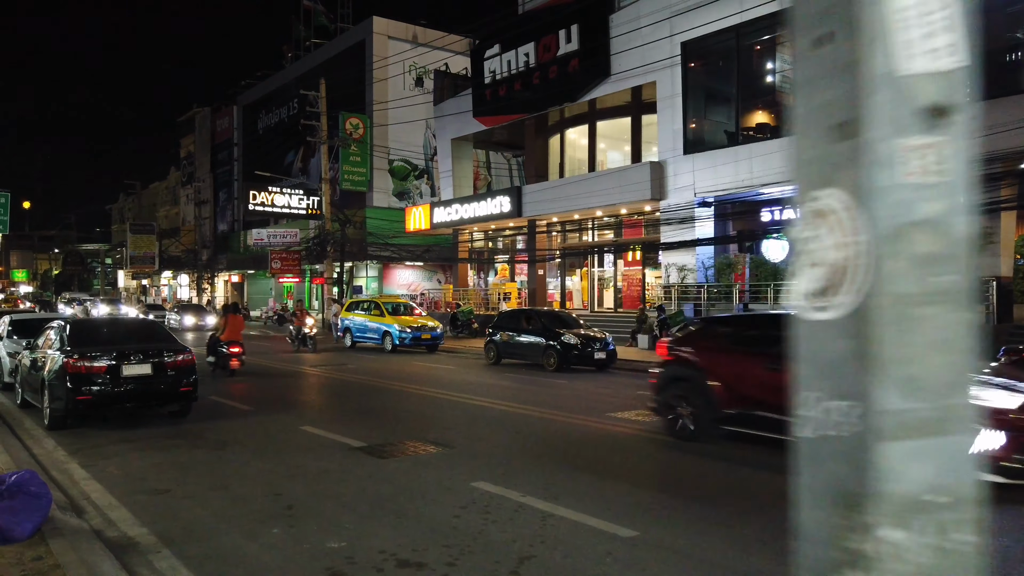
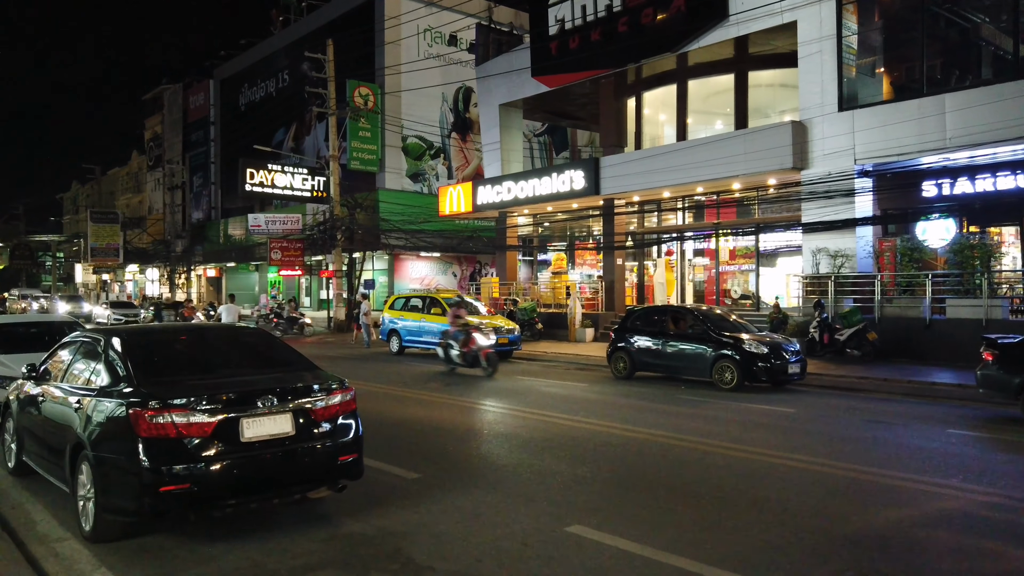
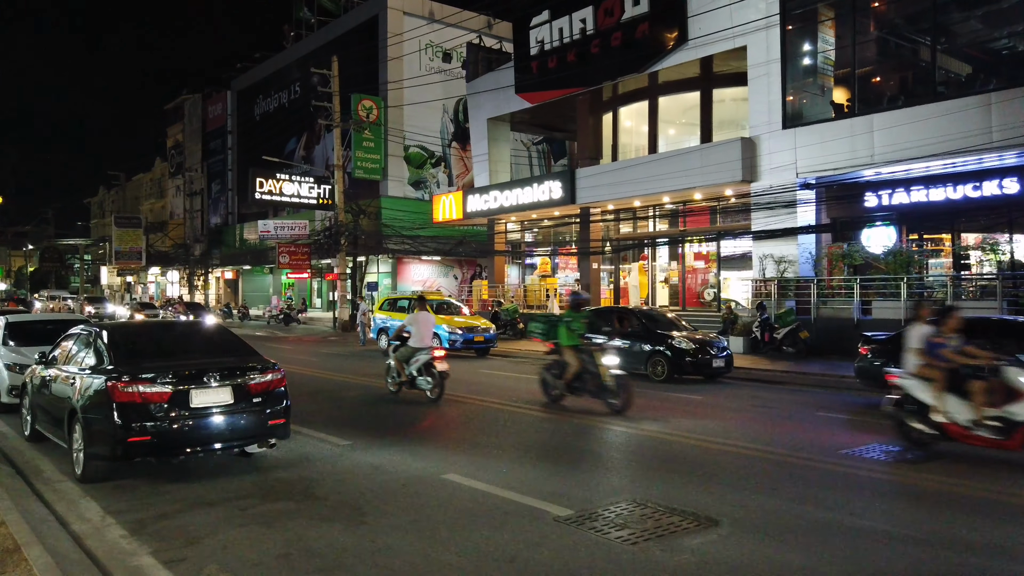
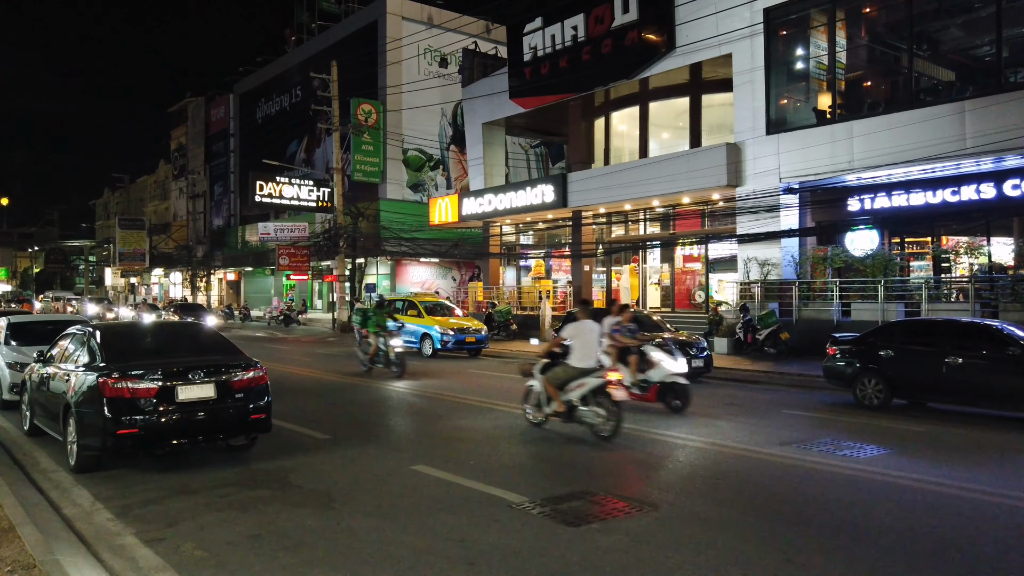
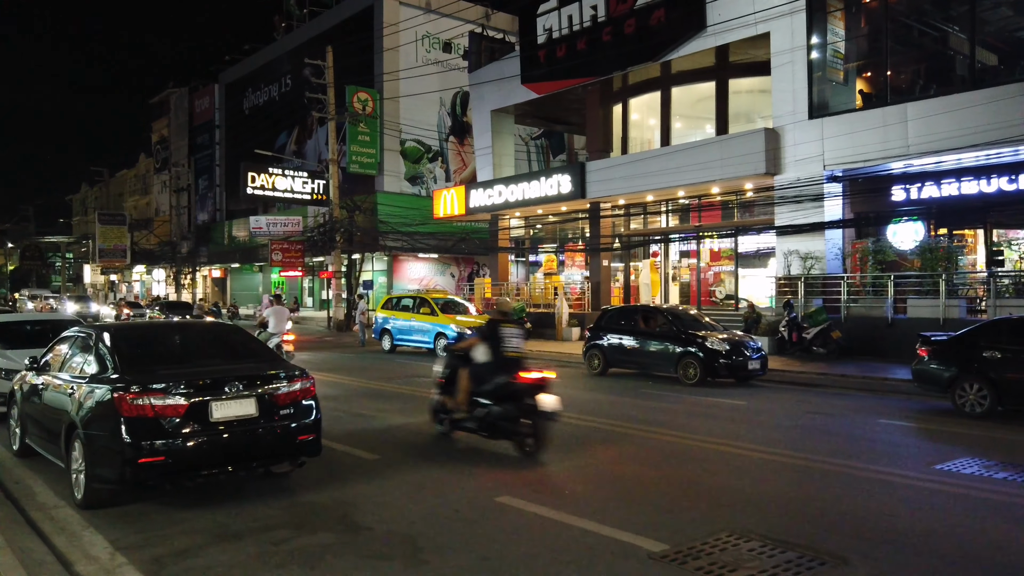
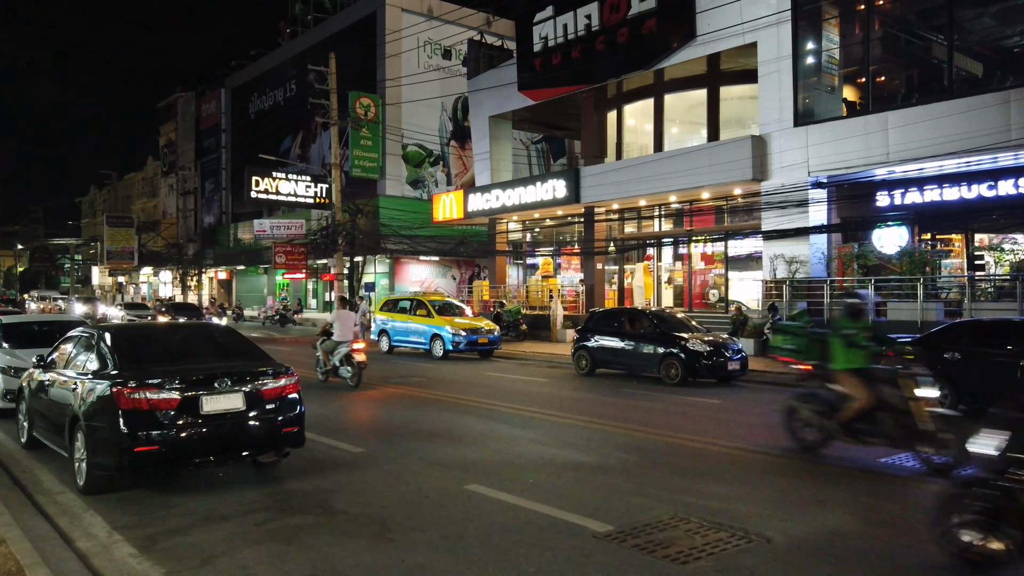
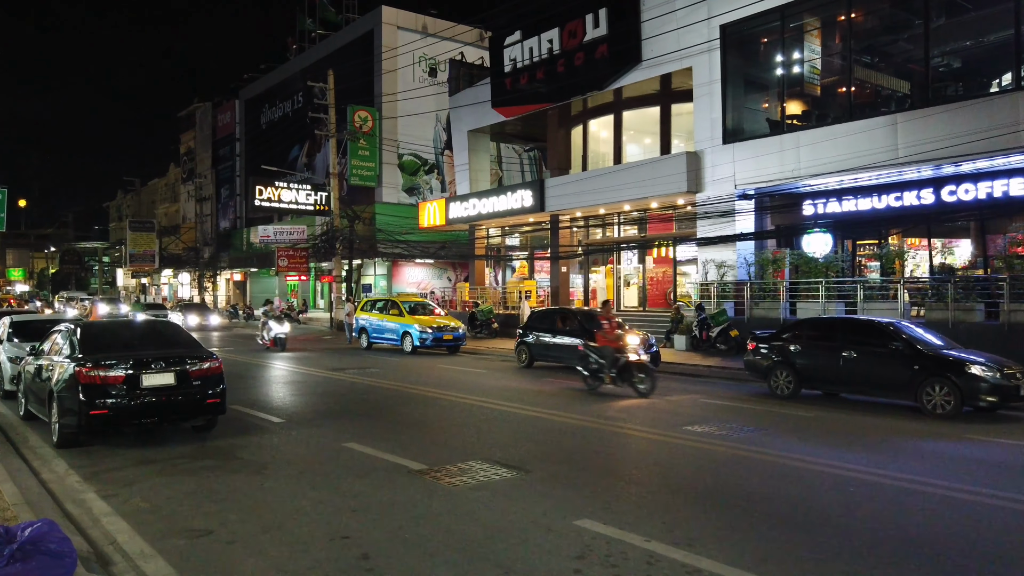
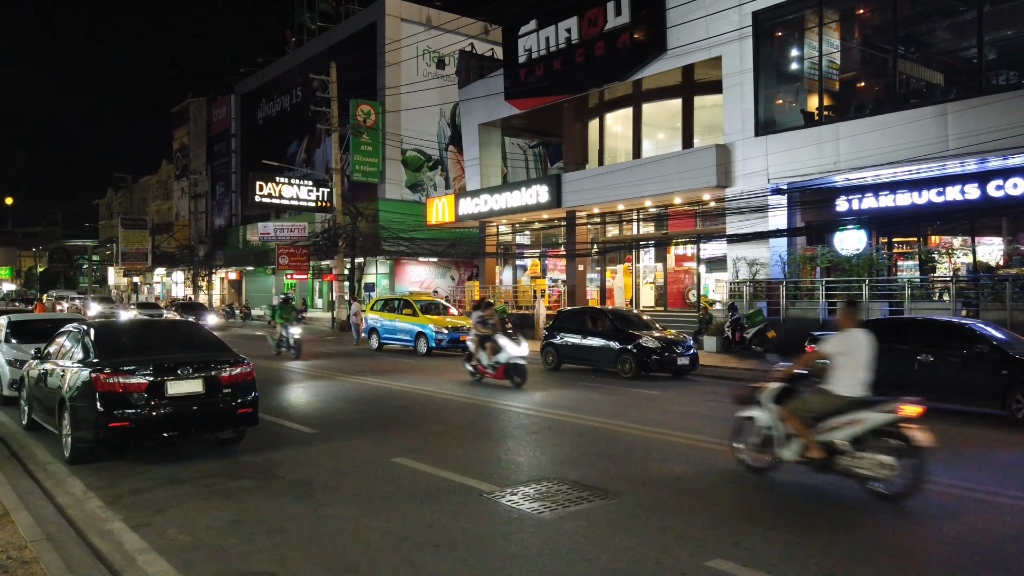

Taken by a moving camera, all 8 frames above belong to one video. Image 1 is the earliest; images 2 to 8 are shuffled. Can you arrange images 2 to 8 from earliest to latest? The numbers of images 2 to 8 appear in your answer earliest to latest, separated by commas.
7, 8, 4, 3, 6, 5, 2
